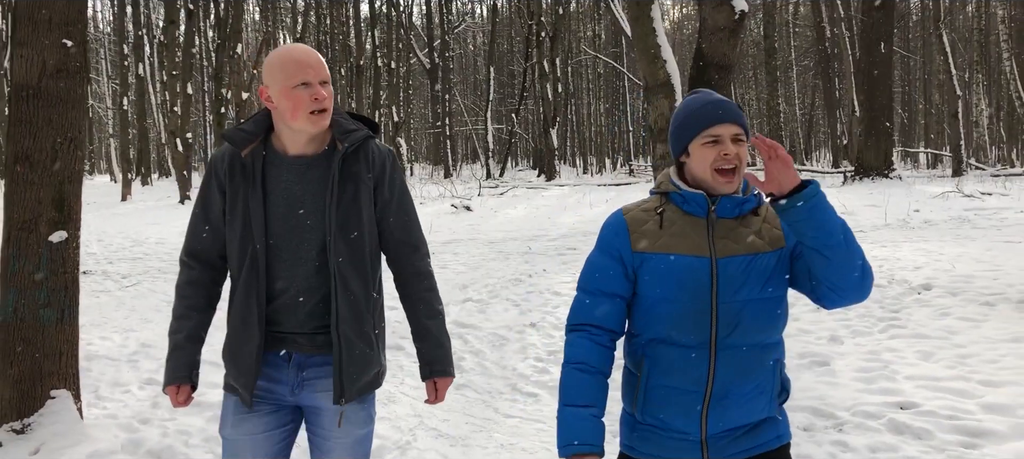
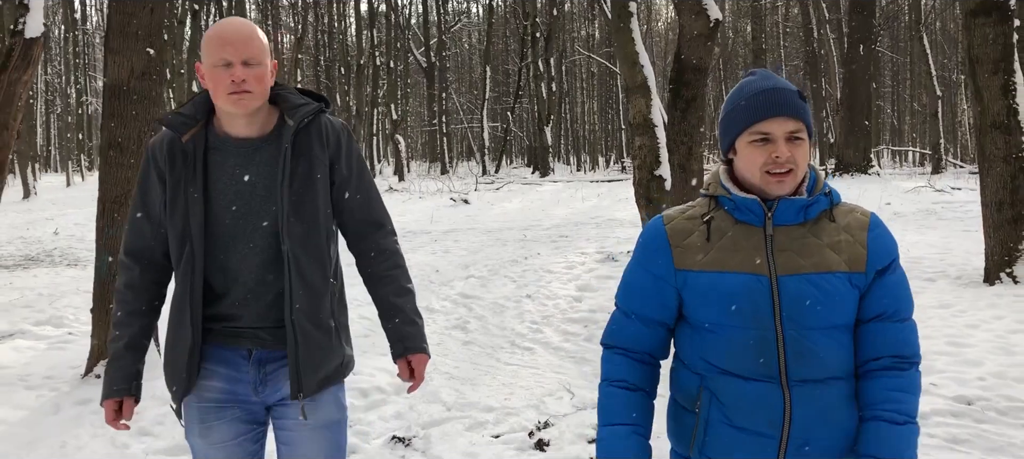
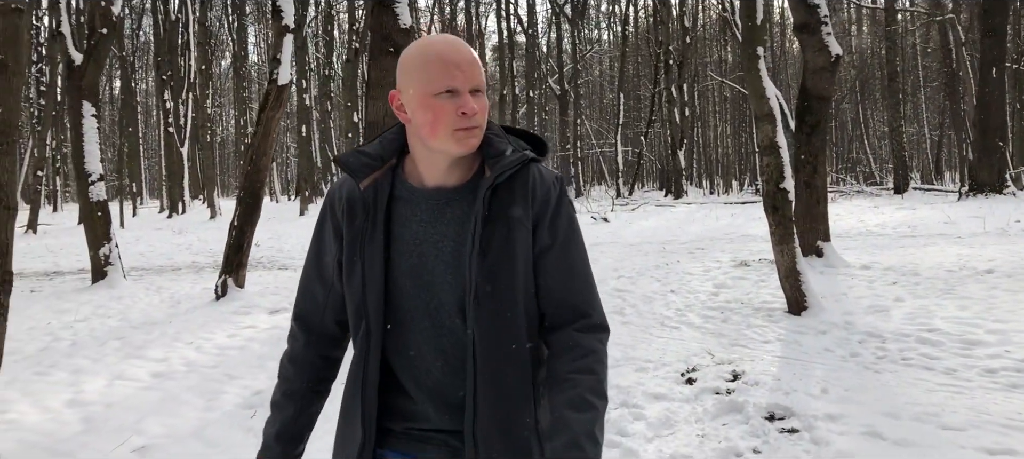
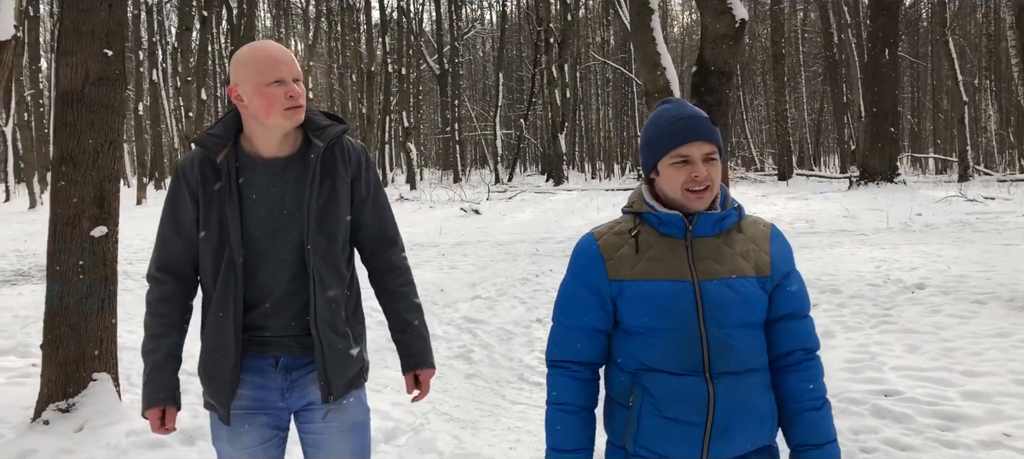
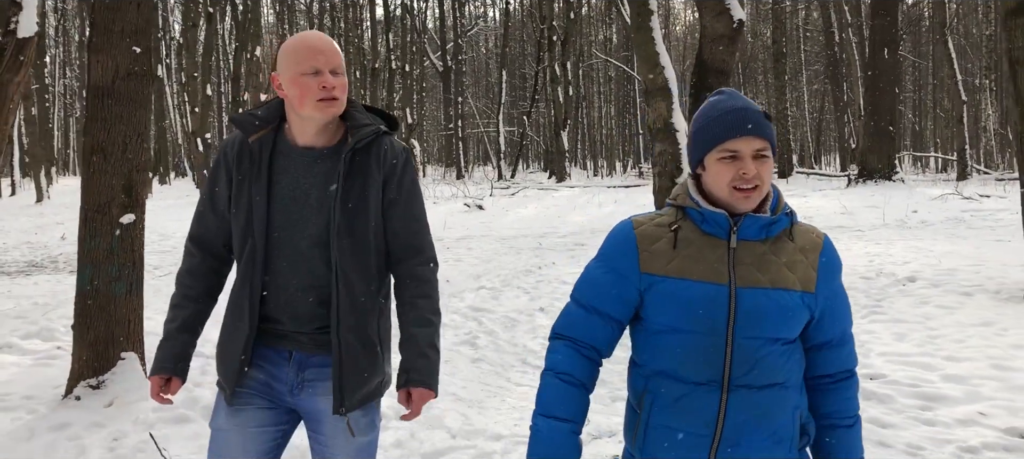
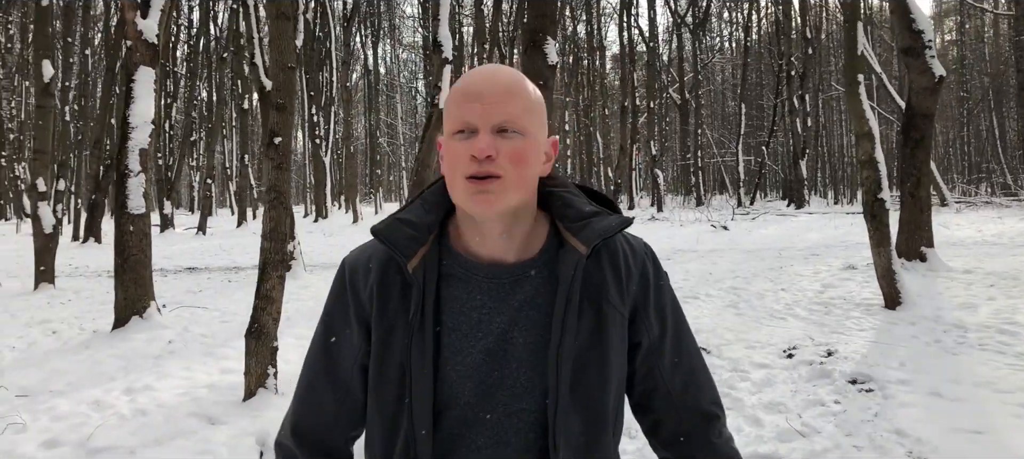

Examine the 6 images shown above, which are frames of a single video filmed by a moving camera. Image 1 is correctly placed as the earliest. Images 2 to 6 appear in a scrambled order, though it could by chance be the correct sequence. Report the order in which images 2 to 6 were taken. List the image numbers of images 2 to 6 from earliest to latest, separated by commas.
4, 5, 2, 3, 6
